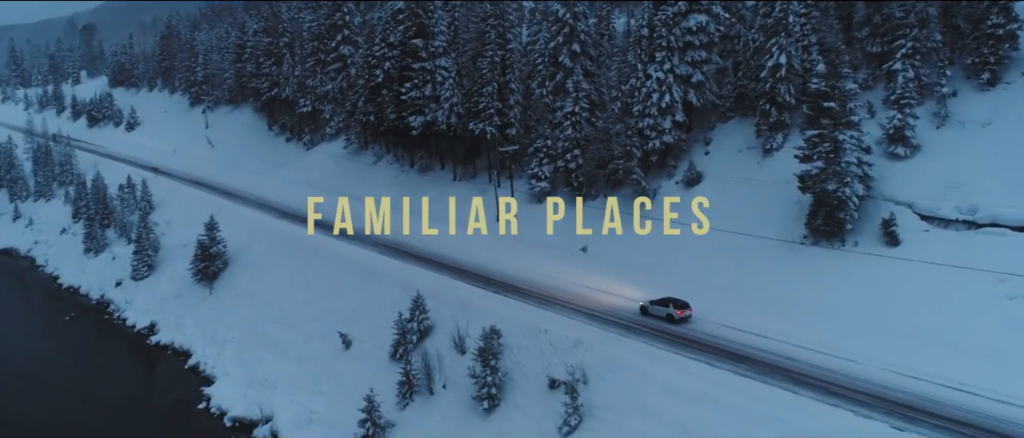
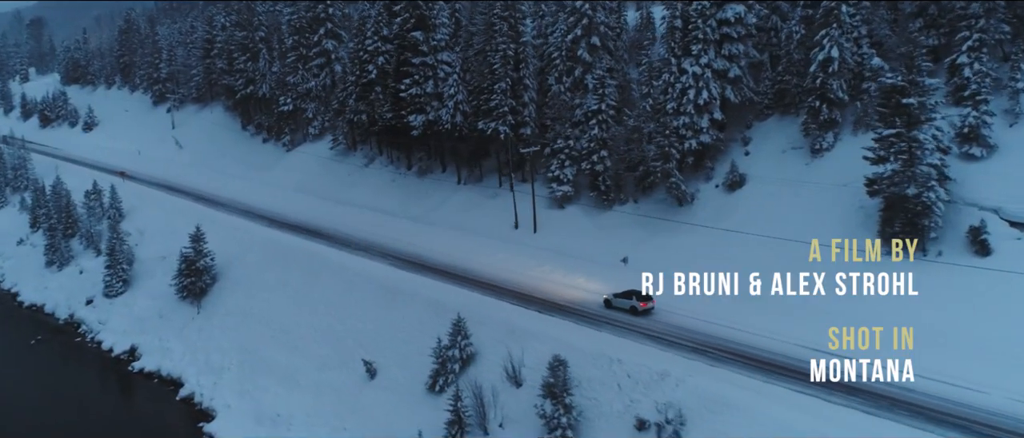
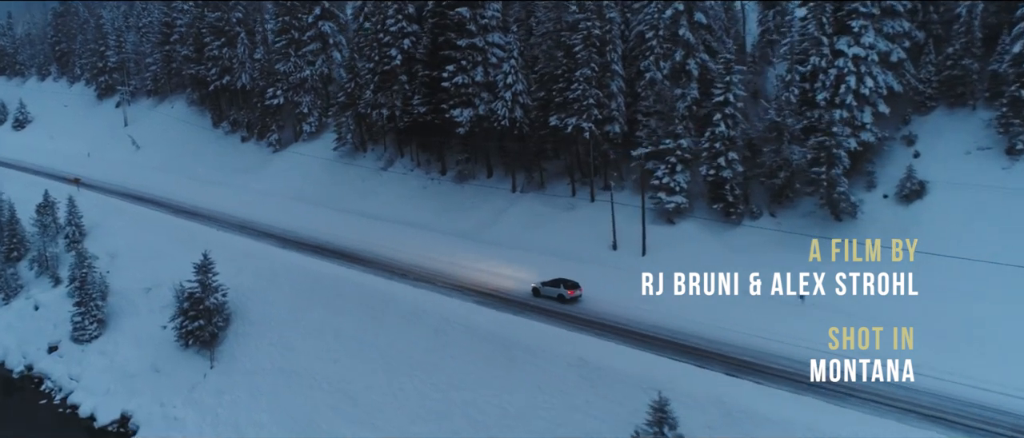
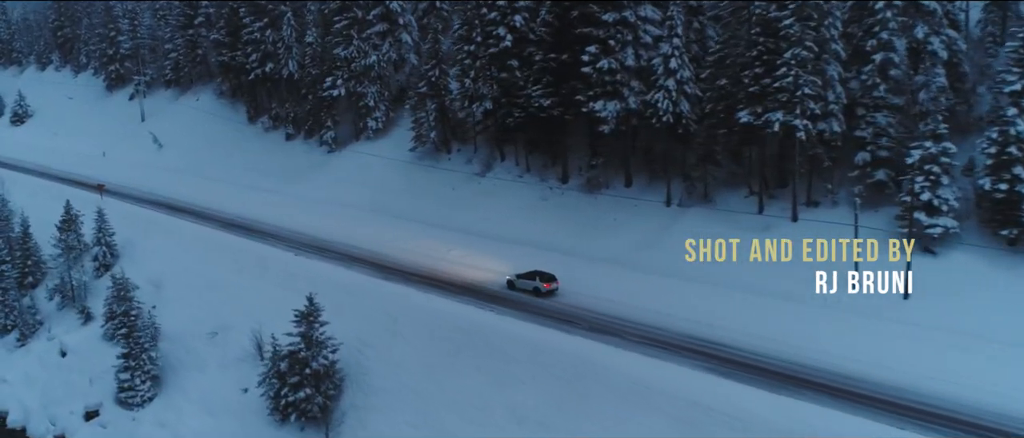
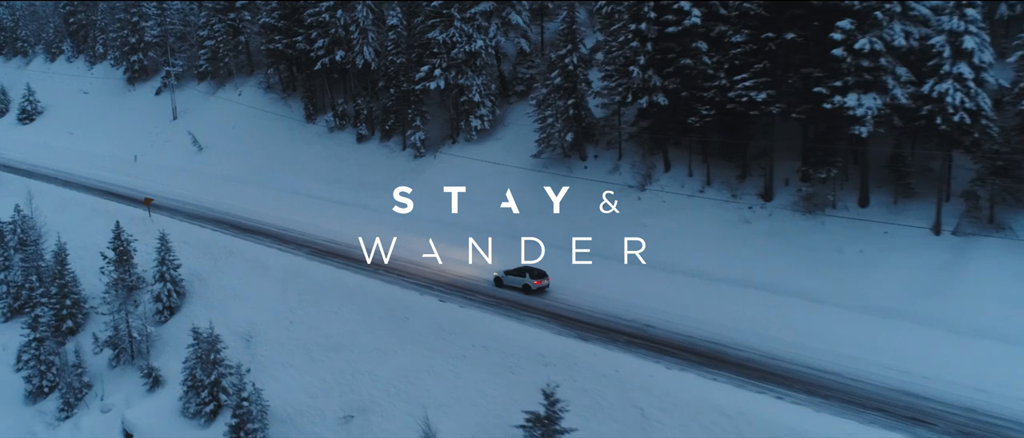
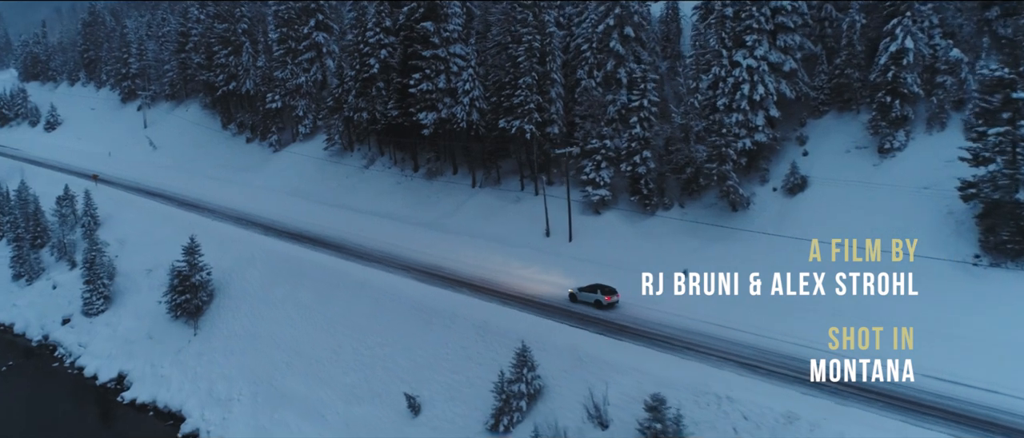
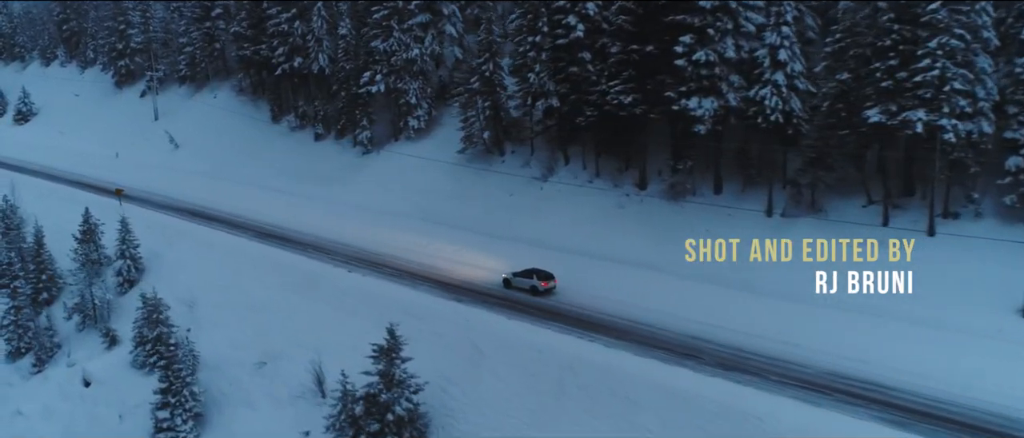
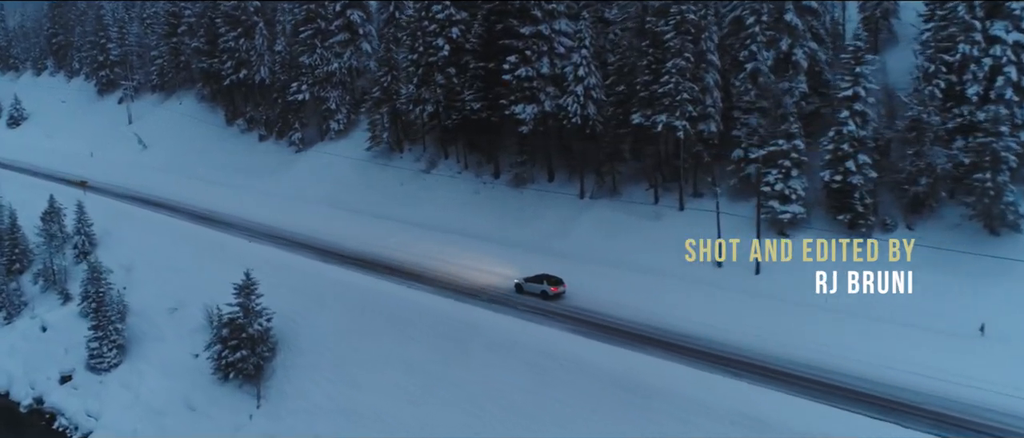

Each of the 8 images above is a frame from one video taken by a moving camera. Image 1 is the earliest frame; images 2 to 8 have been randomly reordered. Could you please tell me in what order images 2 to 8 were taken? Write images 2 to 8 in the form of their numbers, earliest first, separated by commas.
2, 6, 3, 8, 4, 7, 5
